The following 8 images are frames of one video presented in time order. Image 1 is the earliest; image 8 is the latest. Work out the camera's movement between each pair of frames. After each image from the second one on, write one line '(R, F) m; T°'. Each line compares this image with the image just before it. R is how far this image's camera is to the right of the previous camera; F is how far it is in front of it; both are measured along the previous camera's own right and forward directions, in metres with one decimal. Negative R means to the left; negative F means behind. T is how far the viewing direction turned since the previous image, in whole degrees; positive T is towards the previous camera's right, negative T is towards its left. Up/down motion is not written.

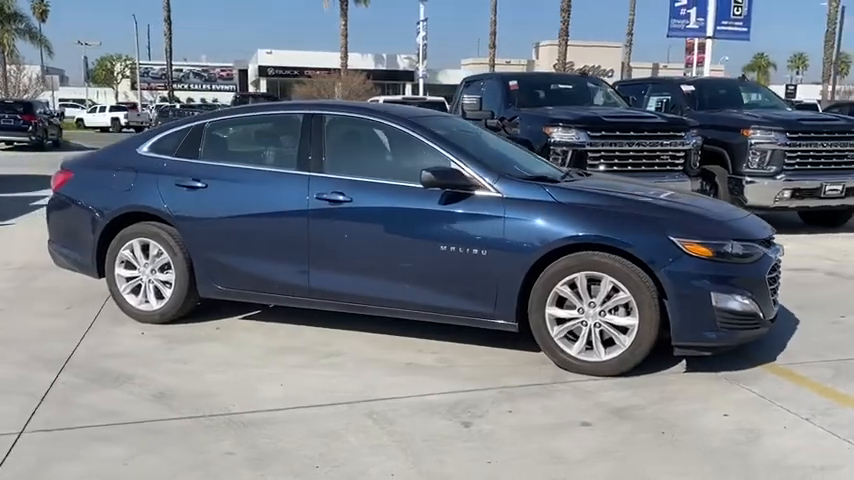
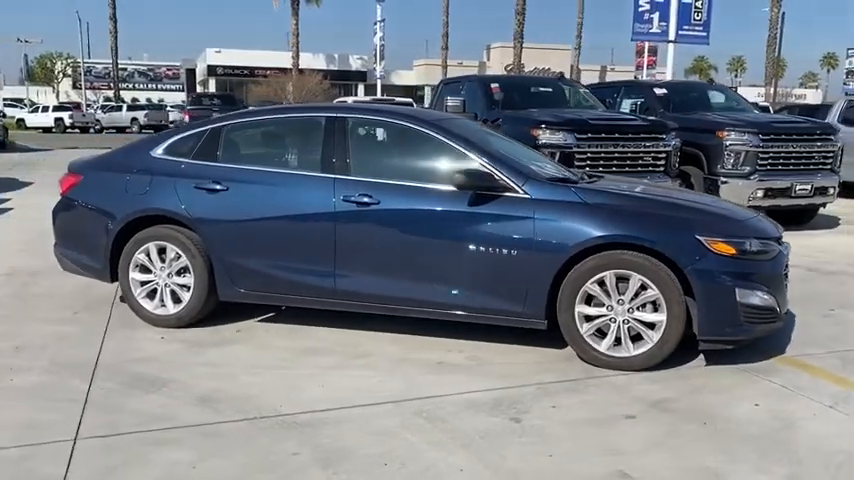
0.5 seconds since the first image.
(-0.6, -0.1) m; +4°
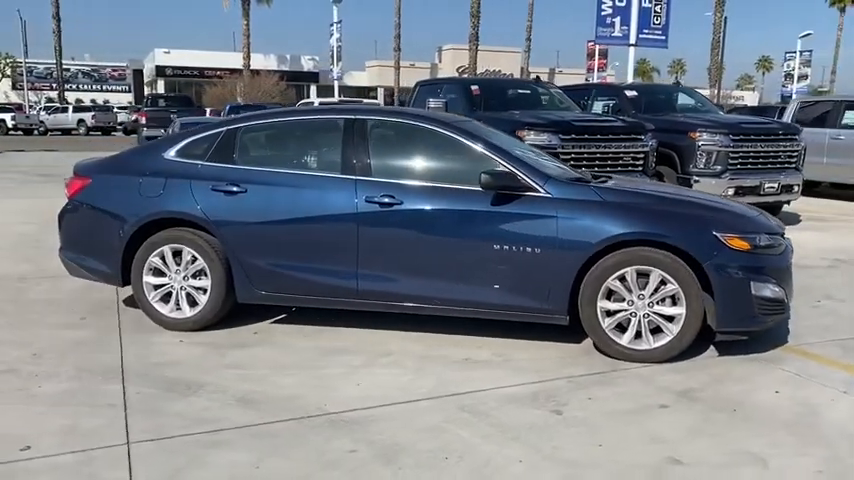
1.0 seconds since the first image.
(-0.5, -0.1) m; +4°
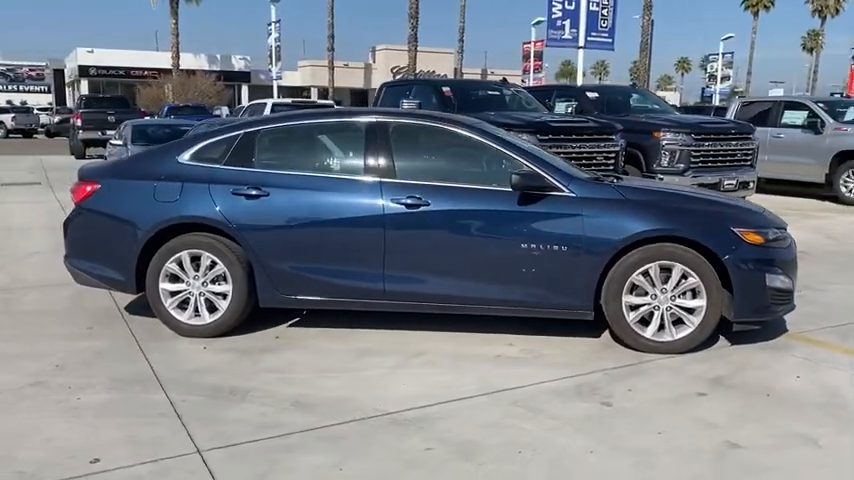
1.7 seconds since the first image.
(-0.7, 0.0) m; +5°
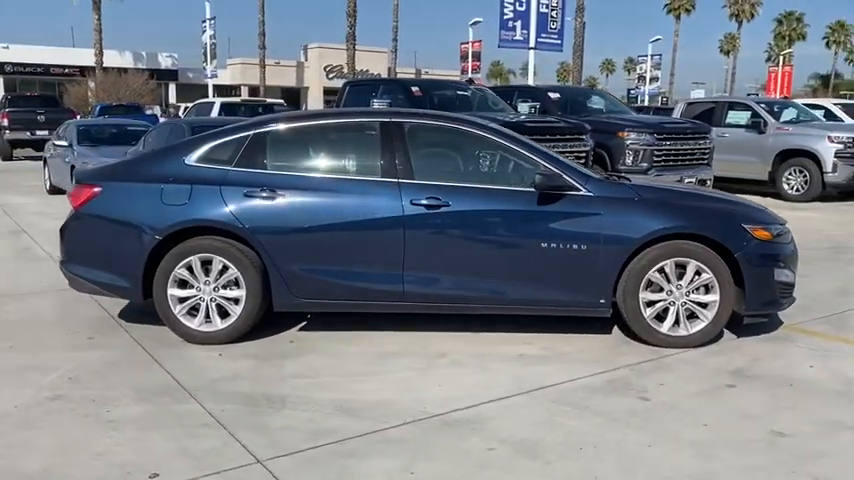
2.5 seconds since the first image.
(-0.6, 0.0) m; +5°
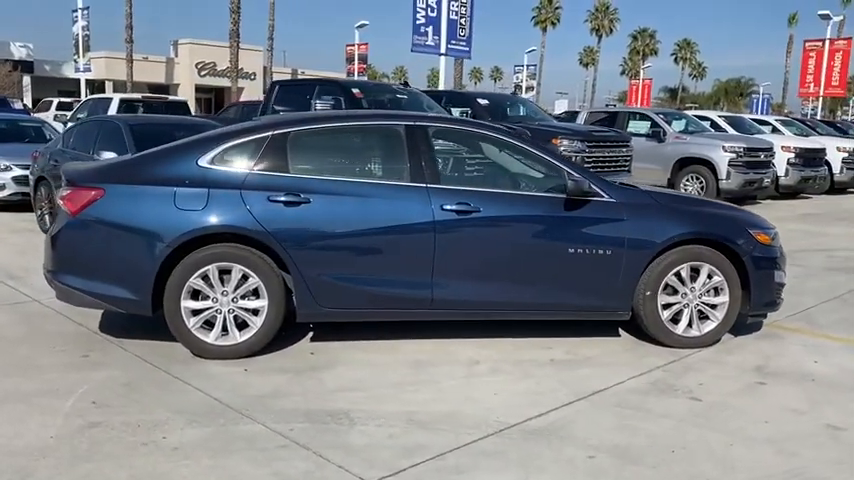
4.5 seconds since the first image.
(-1.1, +0.2) m; +10°
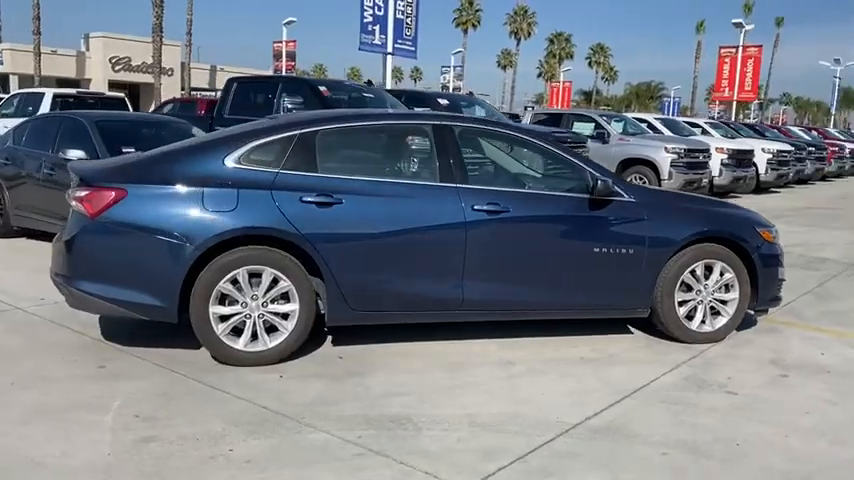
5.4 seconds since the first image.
(-0.8, +0.1) m; +6°
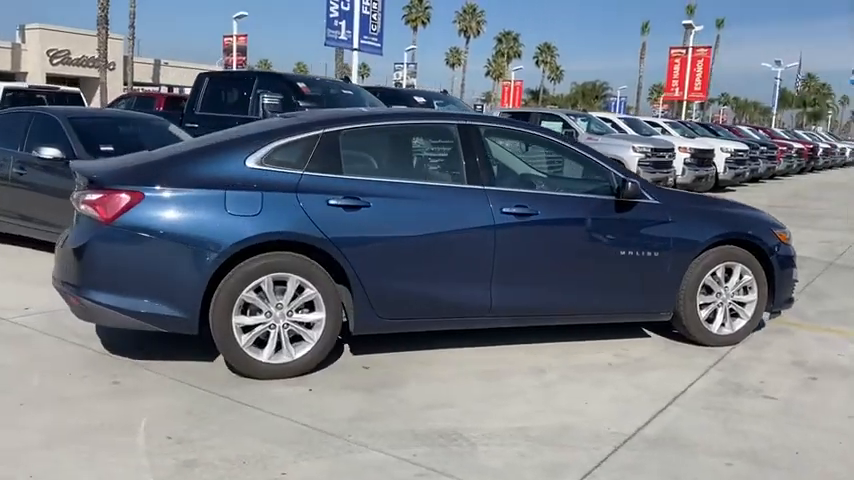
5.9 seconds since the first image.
(-0.5, +0.2) m; +4°
